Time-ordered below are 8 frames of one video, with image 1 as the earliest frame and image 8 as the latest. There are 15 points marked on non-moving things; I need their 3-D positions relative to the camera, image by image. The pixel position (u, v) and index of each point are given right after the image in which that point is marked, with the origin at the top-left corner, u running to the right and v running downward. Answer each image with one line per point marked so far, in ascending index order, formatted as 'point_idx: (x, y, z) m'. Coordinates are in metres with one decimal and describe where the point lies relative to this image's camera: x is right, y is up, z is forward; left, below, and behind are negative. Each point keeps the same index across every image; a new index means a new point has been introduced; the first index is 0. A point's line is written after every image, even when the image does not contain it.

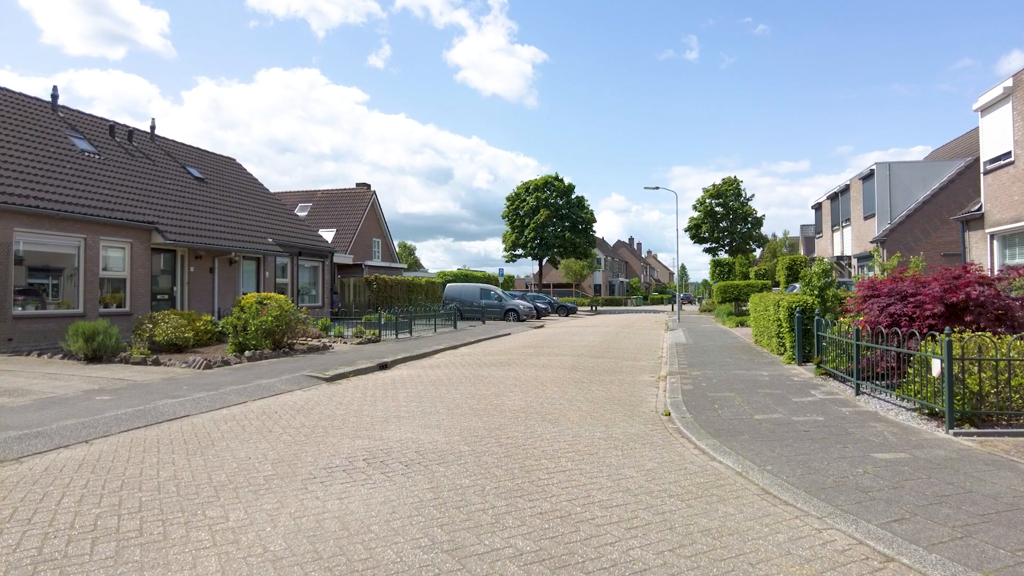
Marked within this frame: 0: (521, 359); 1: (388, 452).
0: (+0.3, -1.6, +14.5) m
1: (-1.2, -1.6, +6.2) m
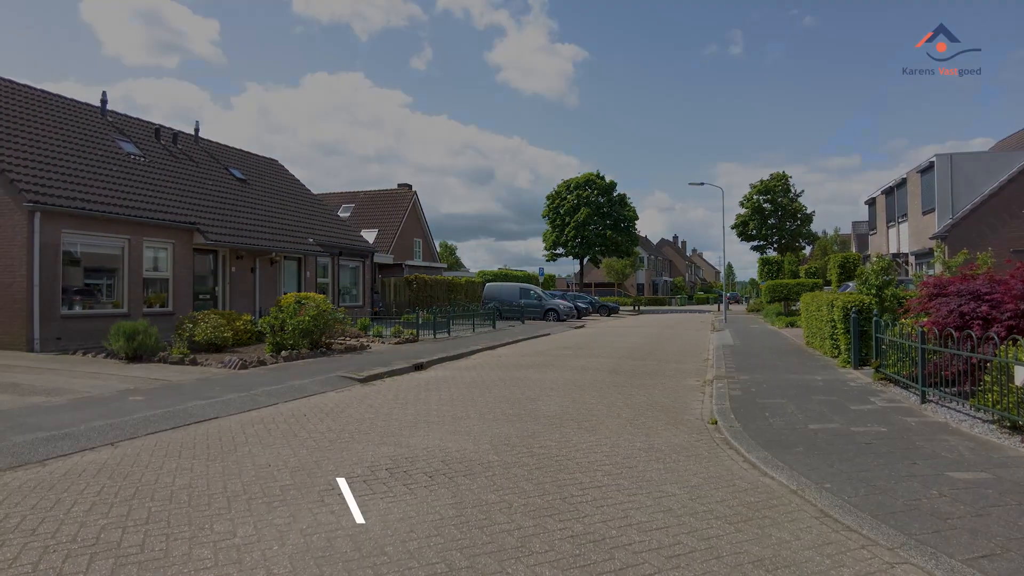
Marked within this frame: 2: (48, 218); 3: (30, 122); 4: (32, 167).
0: (+1.1, -1.6, +14.1) m
1: (-0.9, -1.6, +5.9) m
2: (-11.1, +1.7, +15.3) m
3: (-13.3, +4.6, +17.6) m
4: (-12.0, +3.0, +15.9) m
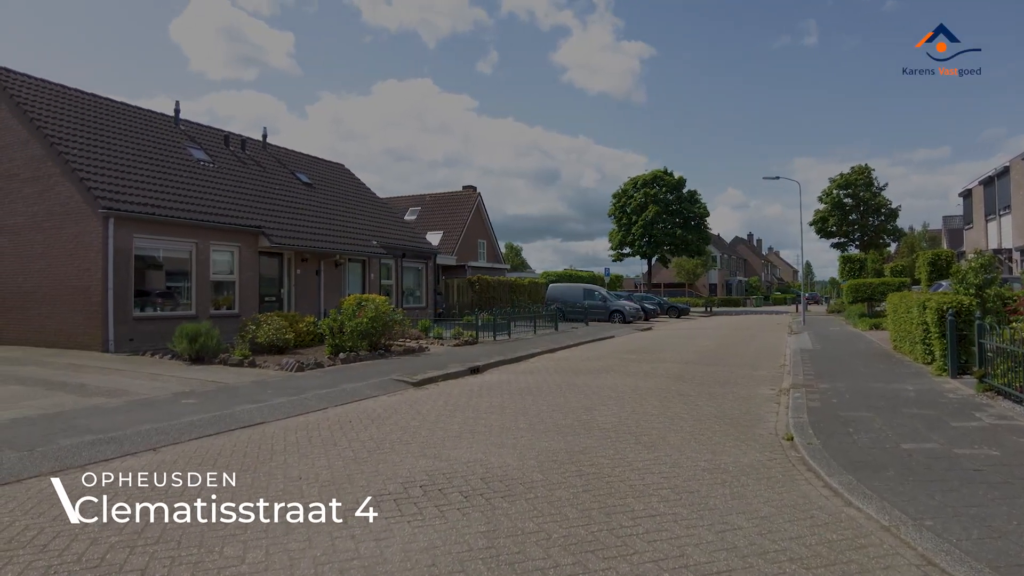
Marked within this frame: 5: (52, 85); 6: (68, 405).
0: (+2.3, -1.7, +13.4) m
1: (-0.5, -1.6, +5.4) m
2: (-9.7, +1.6, +15.8) m
3: (-11.6, +4.5, +18.3) m
4: (-10.5, +2.9, +16.6) m
5: (-13.2, +5.9, +18.5) m
6: (-6.2, -1.6, +8.9) m
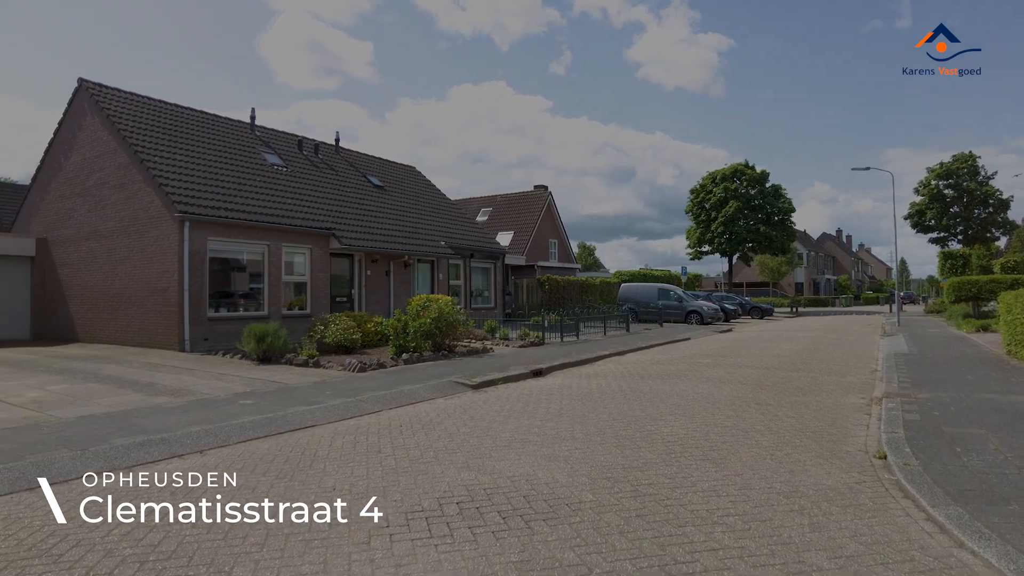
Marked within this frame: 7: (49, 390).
0: (+3.6, -1.6, +12.5) m
1: (-0.2, -1.6, +5.0) m
2: (-8.1, +1.6, +16.4) m
3: (-9.7, +4.4, +19.1) m
4: (-8.8, +2.9, +17.2) m
5: (-11.3, +5.8, +19.4) m
6: (-5.4, -1.7, +9.1) m
7: (-7.2, -1.6, +9.9) m
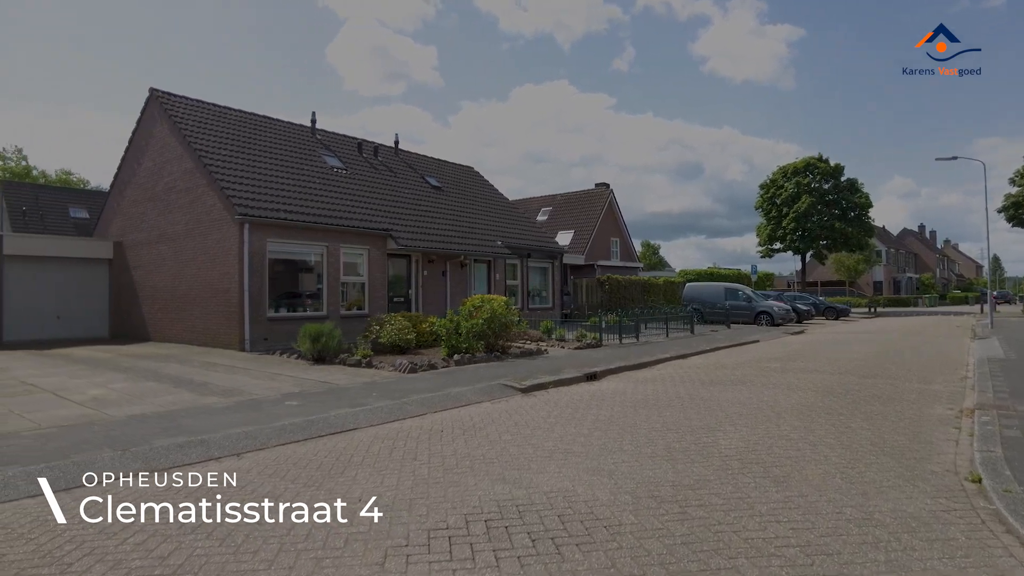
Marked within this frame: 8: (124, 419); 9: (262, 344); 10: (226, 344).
0: (+4.6, -1.6, +11.7) m
1: (+0.1, -1.6, +4.6) m
2: (-6.7, +1.6, +16.7) m
3: (-8.0, +4.4, +19.6) m
4: (-7.3, +2.9, +17.6) m
5: (-9.6, +5.8, +20.0) m
6: (-4.8, -1.7, +9.2) m
7: (-6.5, -1.6, +10.2) m
8: (-4.9, -1.7, +8.0) m
9: (-6.5, -1.5, +16.6) m
10: (-7.5, -1.5, +16.8) m
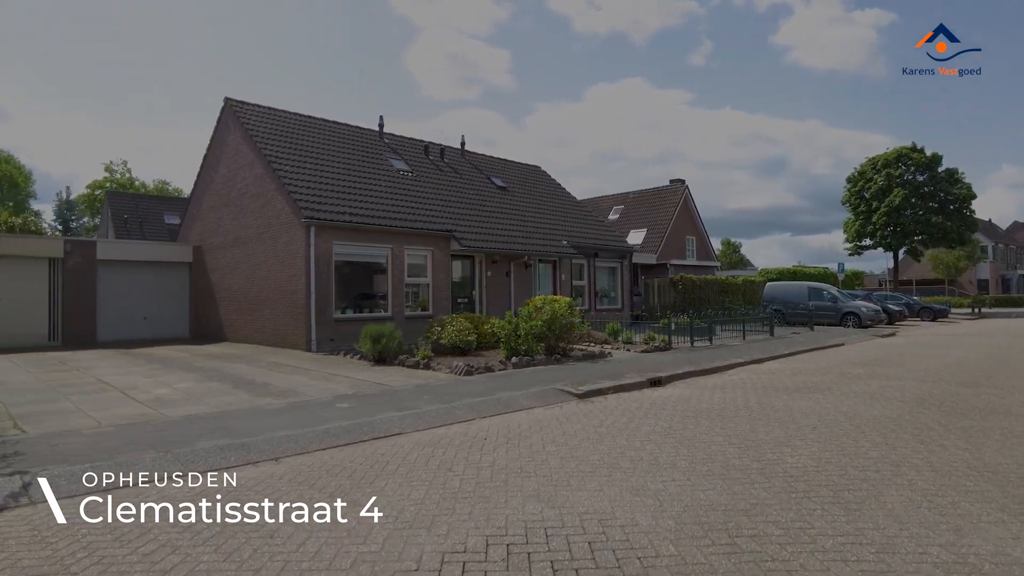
0: (+5.5, -1.6, +10.7) m
1: (+0.2, -1.6, +4.1) m
2: (-5.1, +1.5, +17.0) m
3: (-6.1, +4.3, +20.0) m
4: (-5.6, +2.8, +18.0) m
5: (-7.6, +5.7, +20.6) m
6: (-4.0, -1.7, +9.3) m
7: (-5.6, -1.6, +10.5) m
8: (-4.3, -1.7, +8.2) m
9: (-4.9, -1.5, +16.9) m
10: (-5.9, -1.5, +17.1) m
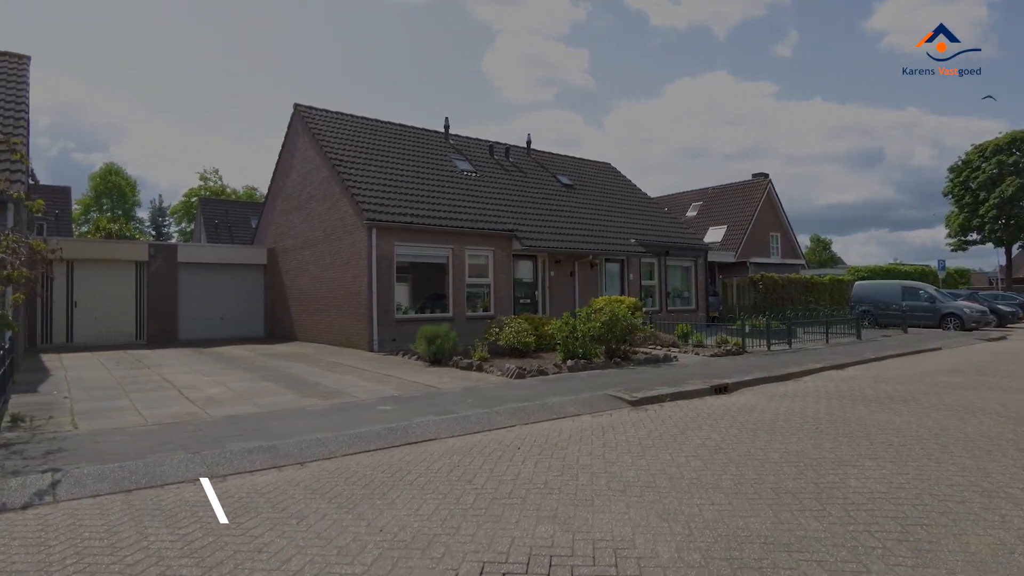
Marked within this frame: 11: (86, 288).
0: (+6.3, -1.6, +9.6) m
1: (+0.2, -1.6, +3.7) m
2: (-3.5, +1.5, +17.1) m
3: (-4.1, +4.3, +20.2) m
4: (-3.9, +2.8, +18.1) m
5: (-5.5, +5.7, +21.0) m
6: (-3.3, -1.7, +9.3) m
7: (-4.8, -1.6, +10.7) m
8: (-3.7, -1.7, +8.2) m
9: (-3.3, -1.5, +17.0) m
10: (-4.2, -1.5, +17.3) m
11: (-12.8, 0.0, +19.2) m
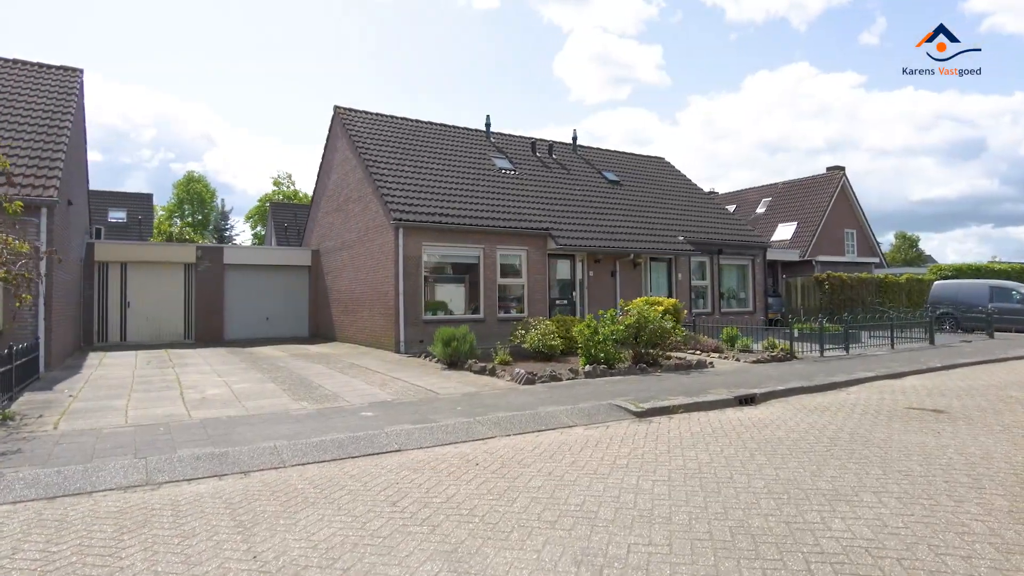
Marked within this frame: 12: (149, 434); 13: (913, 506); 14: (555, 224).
0: (+6.2, -1.6, +8.2) m
1: (-0.5, -1.6, +3.1) m
2: (-2.6, +1.5, +16.8) m
3: (-2.9, +4.3, +20.0) m
4: (-2.9, +2.8, +17.9) m
5: (-4.3, +5.7, +21.0) m
6: (-3.4, -1.7, +9.1) m
7: (-4.7, -1.6, +10.6) m
8: (-3.9, -1.7, +8.0) m
9: (-2.5, -1.5, +16.7) m
10: (-3.4, -1.6, +17.1) m
11: (-11.7, 0.0, +20.0) m
12: (-4.2, -1.7, +7.3) m
13: (+2.9, -1.5, +4.6) m
14: (+1.3, +2.0, +19.6) m
